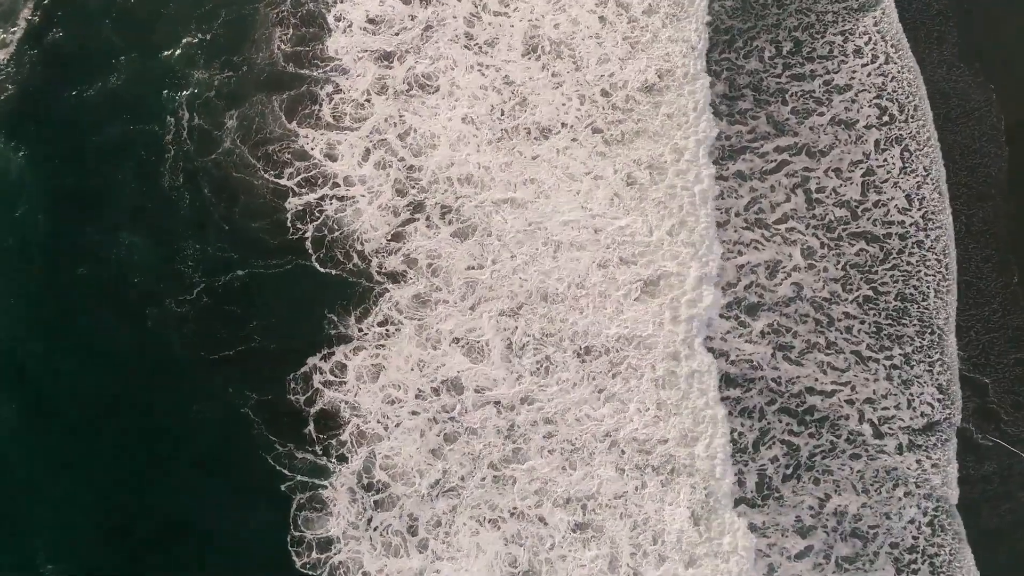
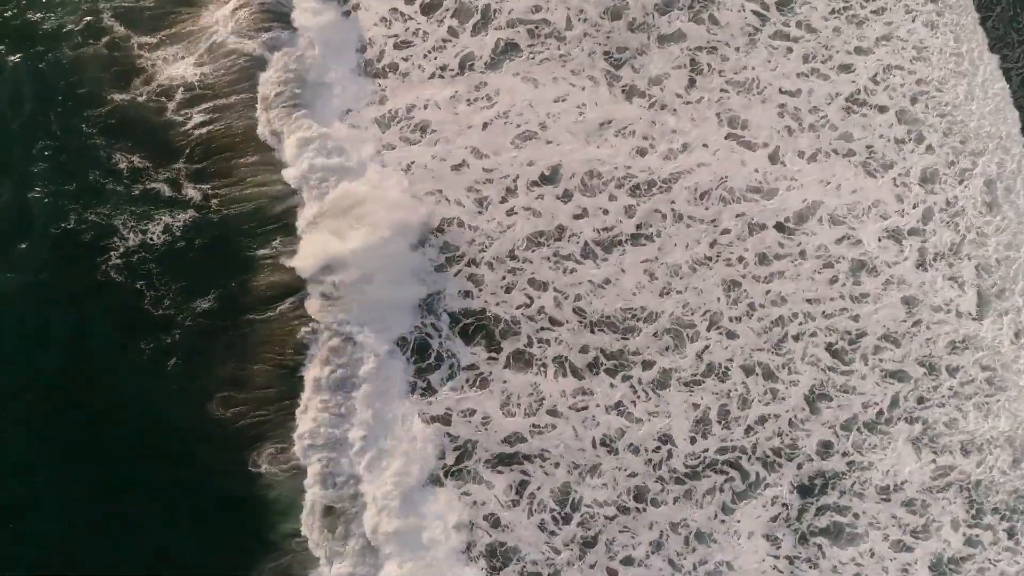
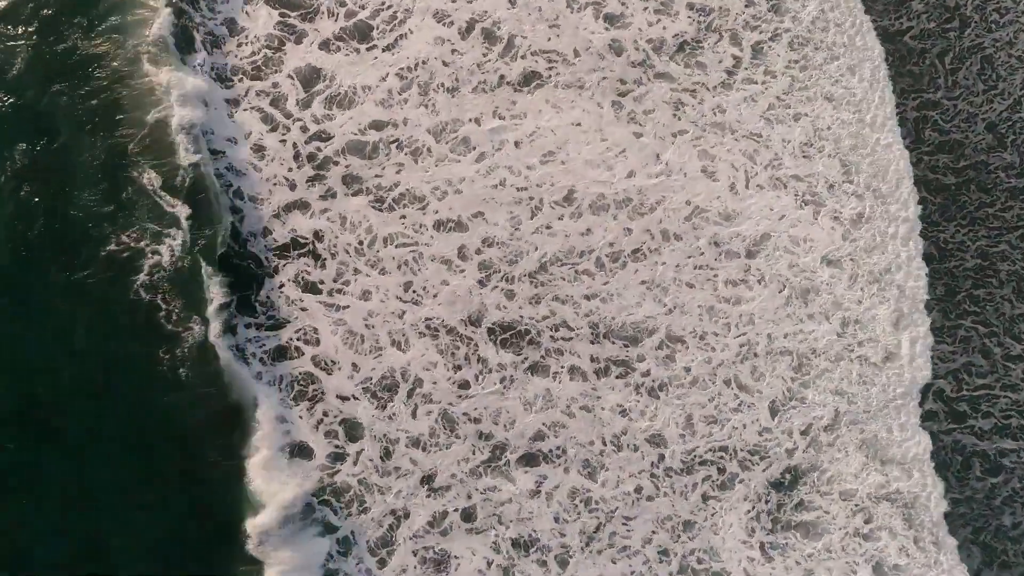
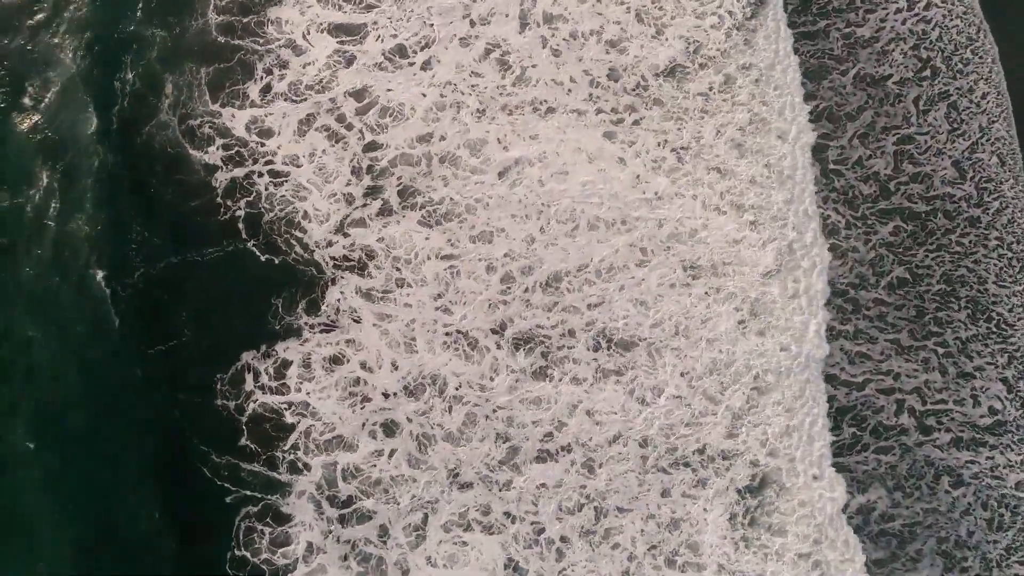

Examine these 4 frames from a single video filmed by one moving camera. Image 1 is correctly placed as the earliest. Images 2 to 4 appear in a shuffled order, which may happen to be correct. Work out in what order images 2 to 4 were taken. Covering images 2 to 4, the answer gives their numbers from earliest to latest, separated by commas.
4, 3, 2
